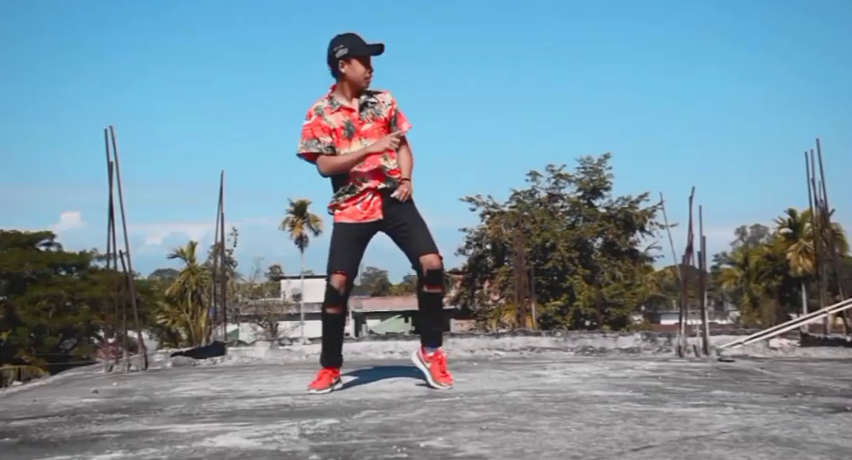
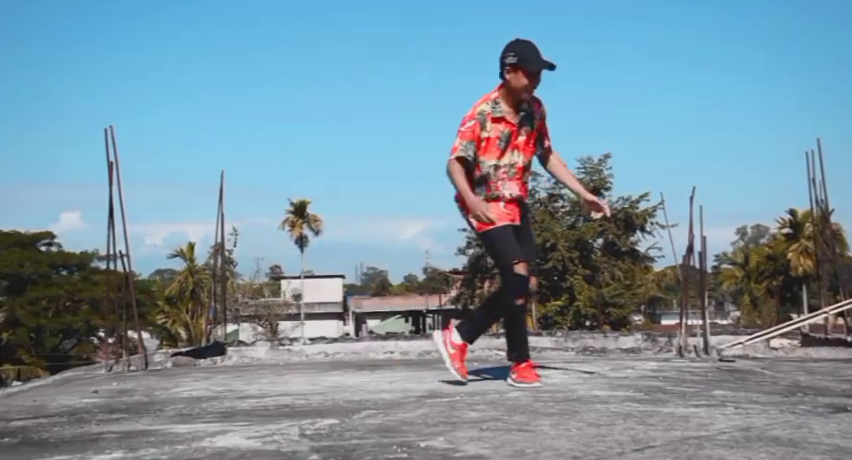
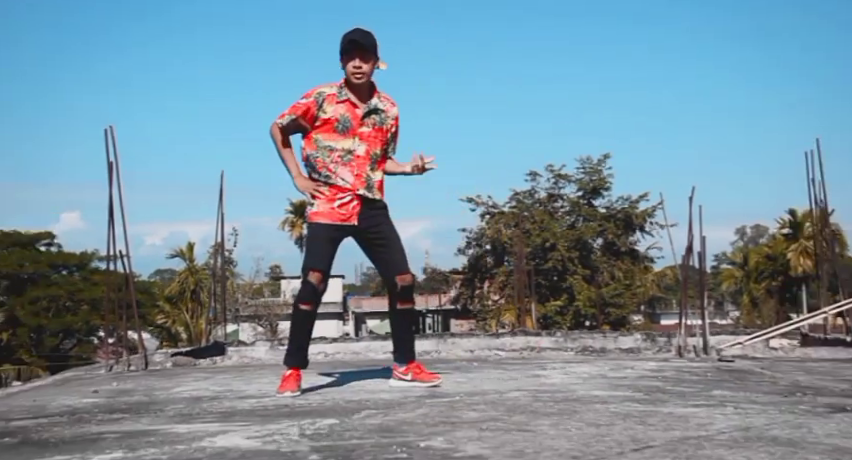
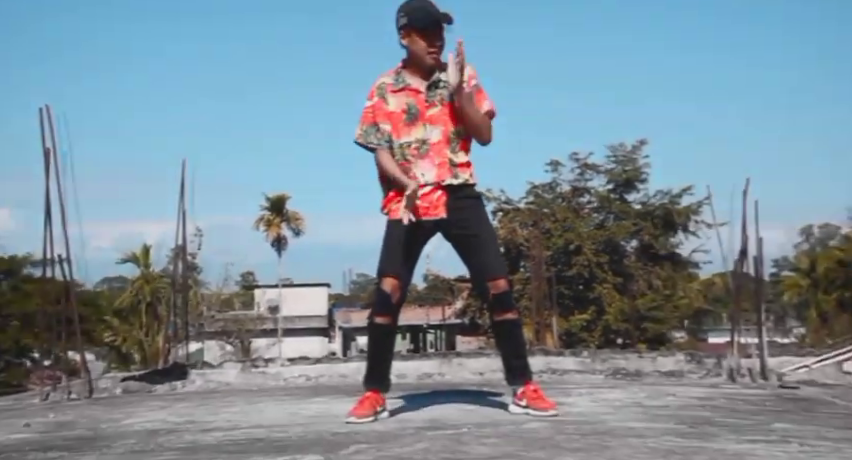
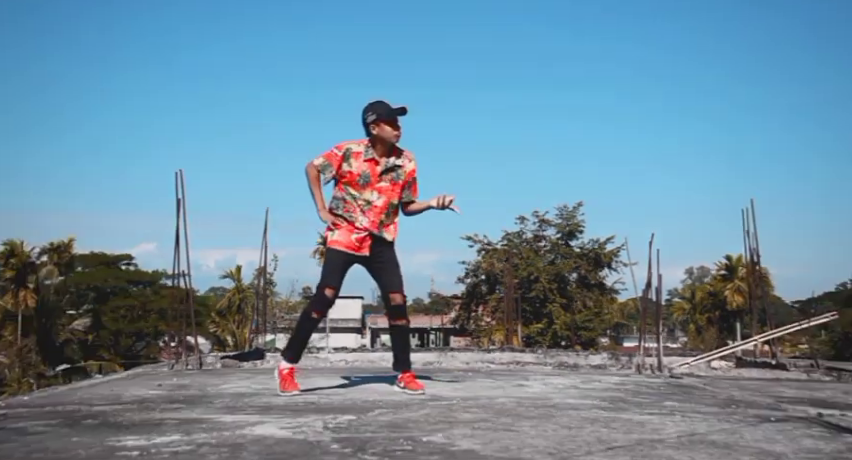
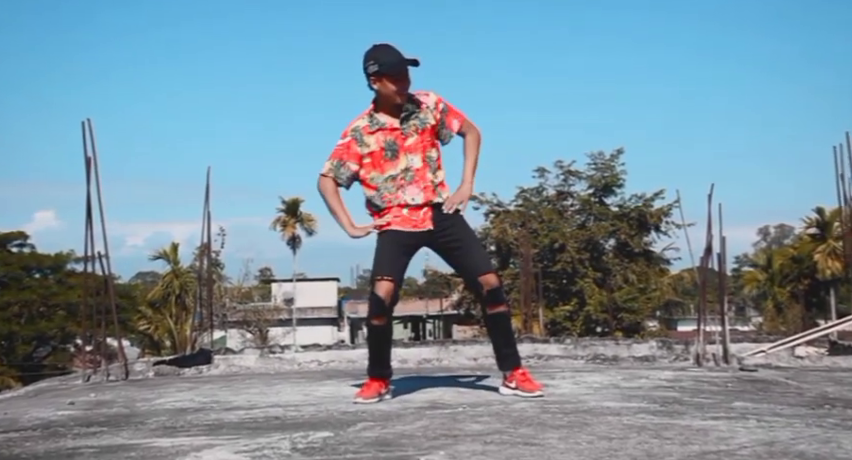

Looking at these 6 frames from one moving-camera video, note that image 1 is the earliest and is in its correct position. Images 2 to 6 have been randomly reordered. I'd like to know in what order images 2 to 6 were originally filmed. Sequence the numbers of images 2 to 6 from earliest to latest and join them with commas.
6, 4, 3, 5, 2
